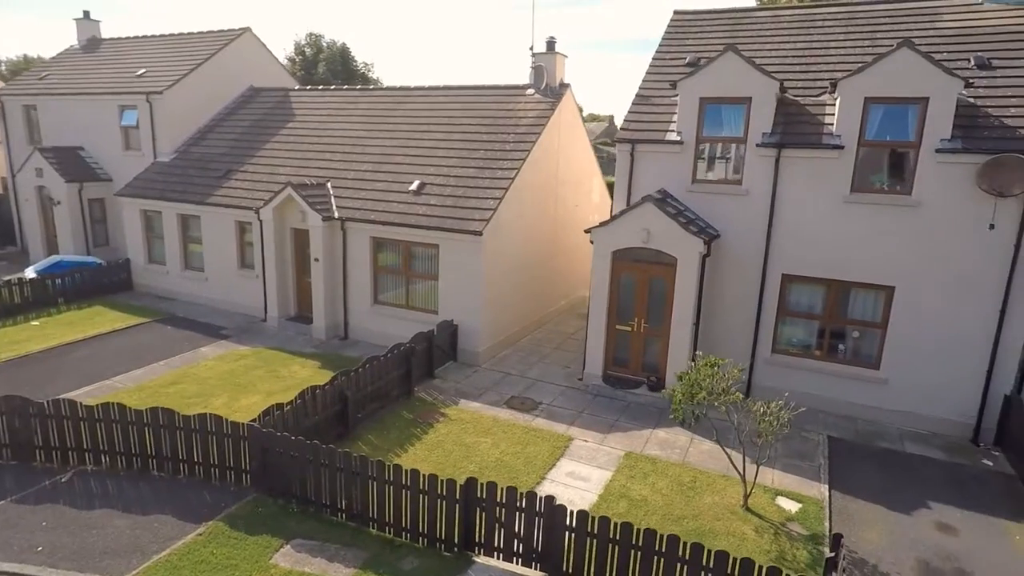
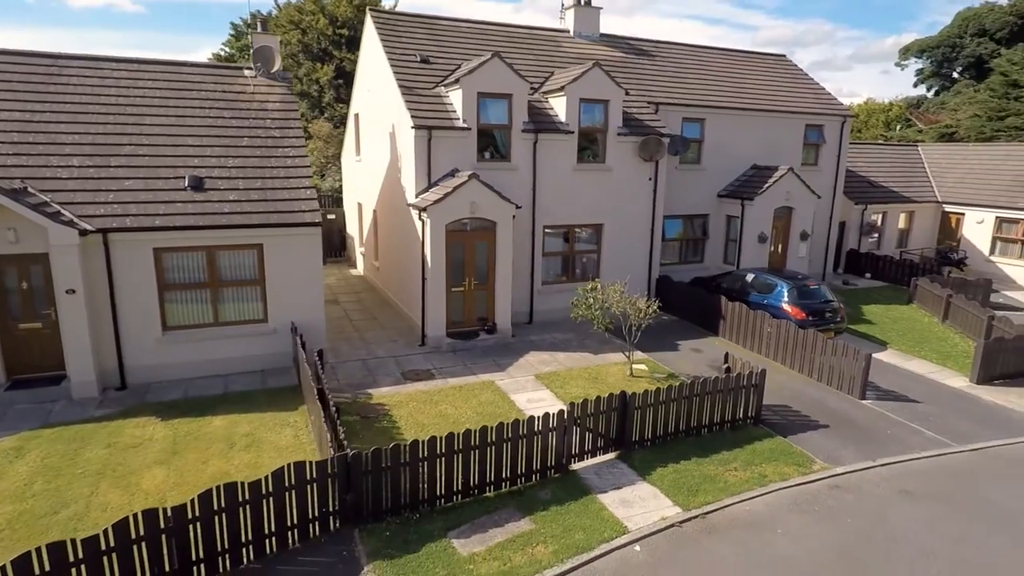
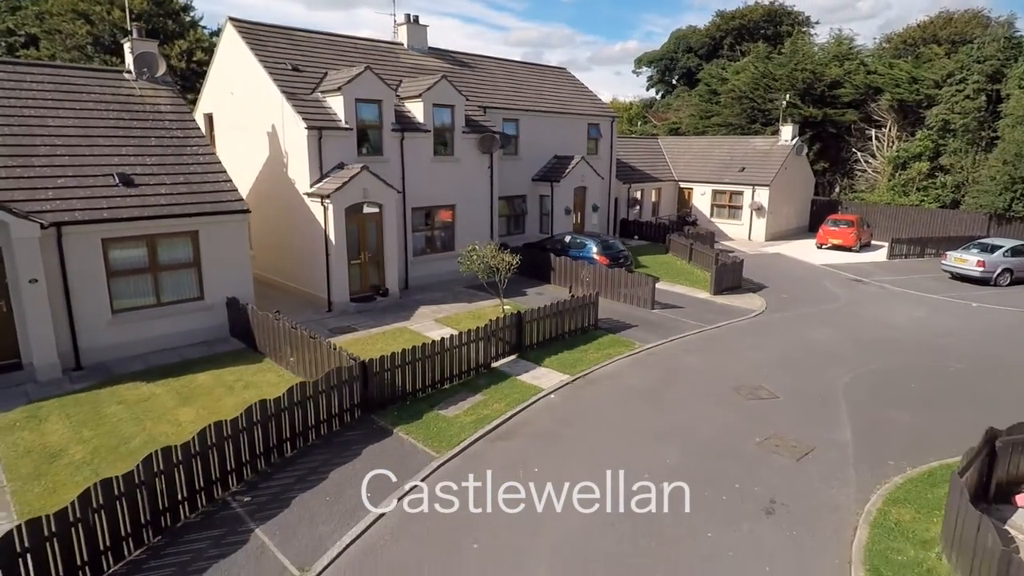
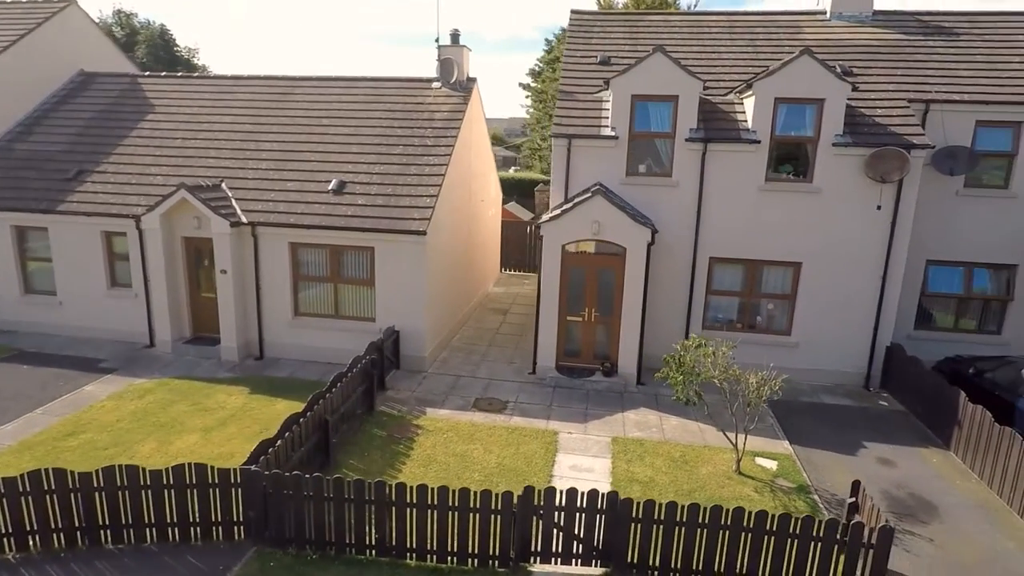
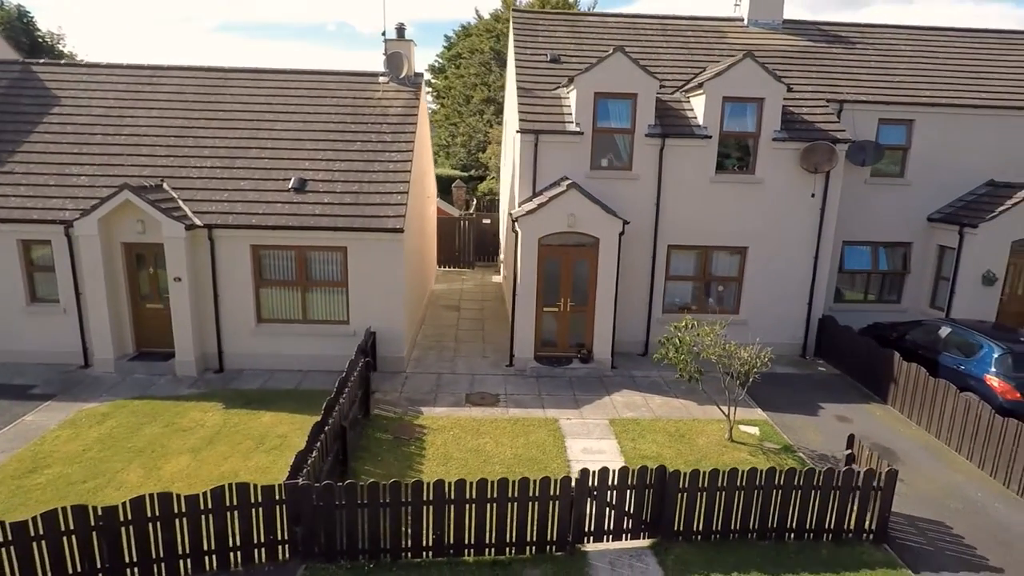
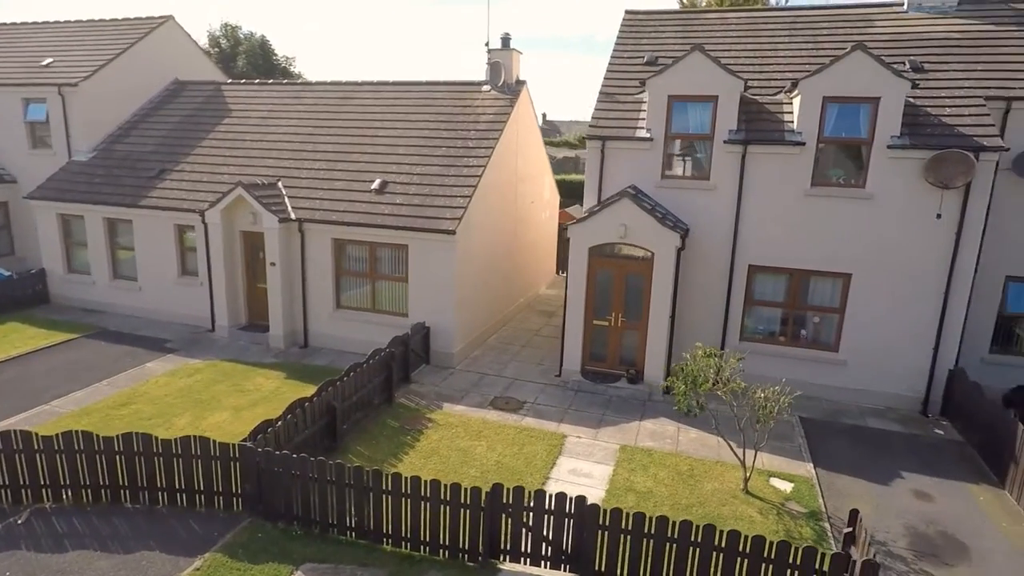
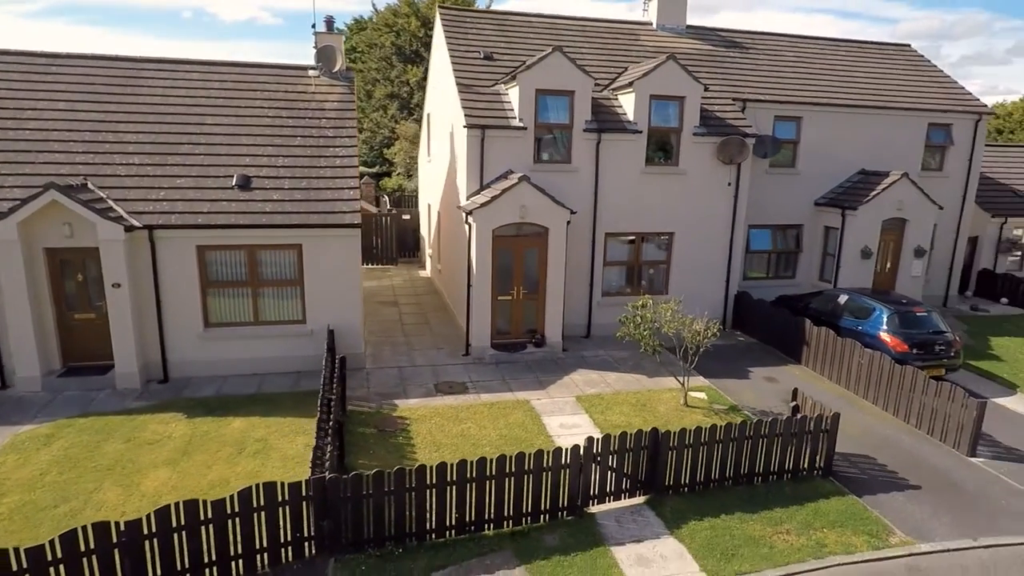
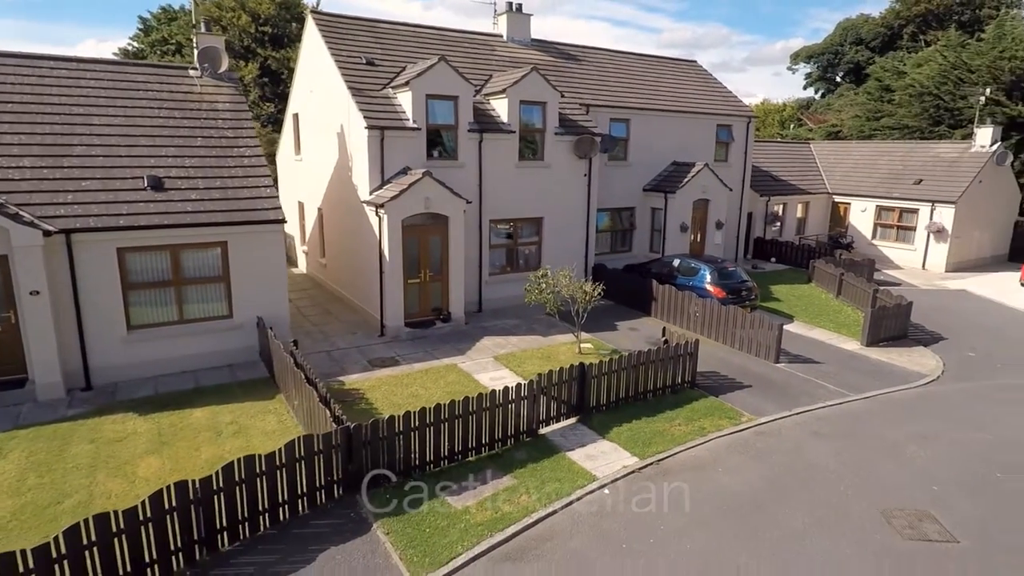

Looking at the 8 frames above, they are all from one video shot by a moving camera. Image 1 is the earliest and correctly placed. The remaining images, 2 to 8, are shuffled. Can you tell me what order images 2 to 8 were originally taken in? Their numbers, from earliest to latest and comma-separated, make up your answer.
6, 4, 5, 7, 2, 8, 3
